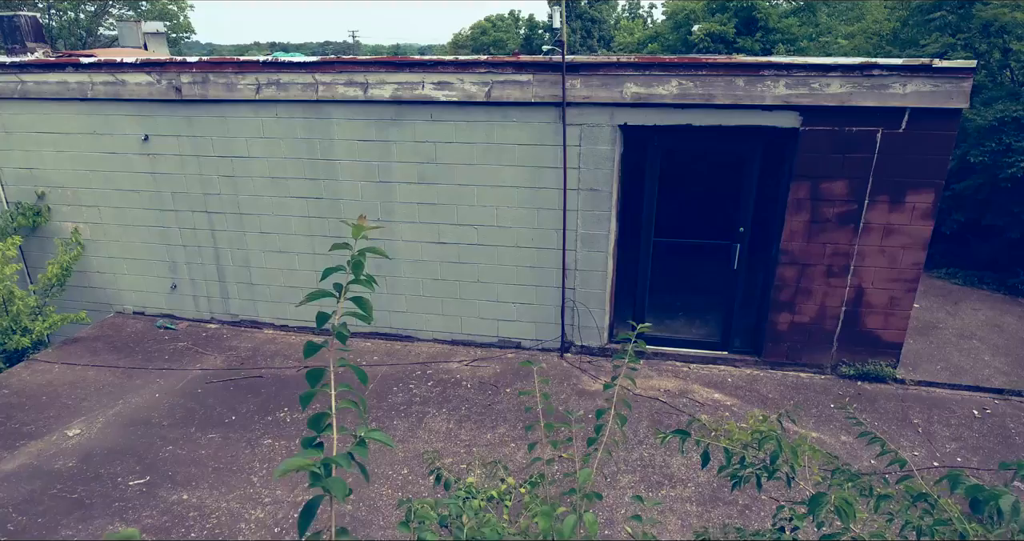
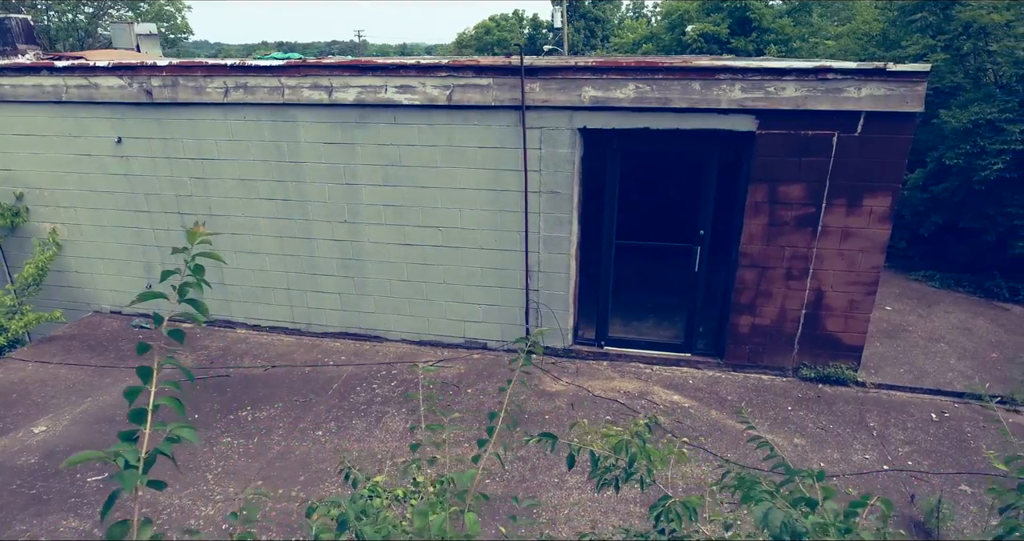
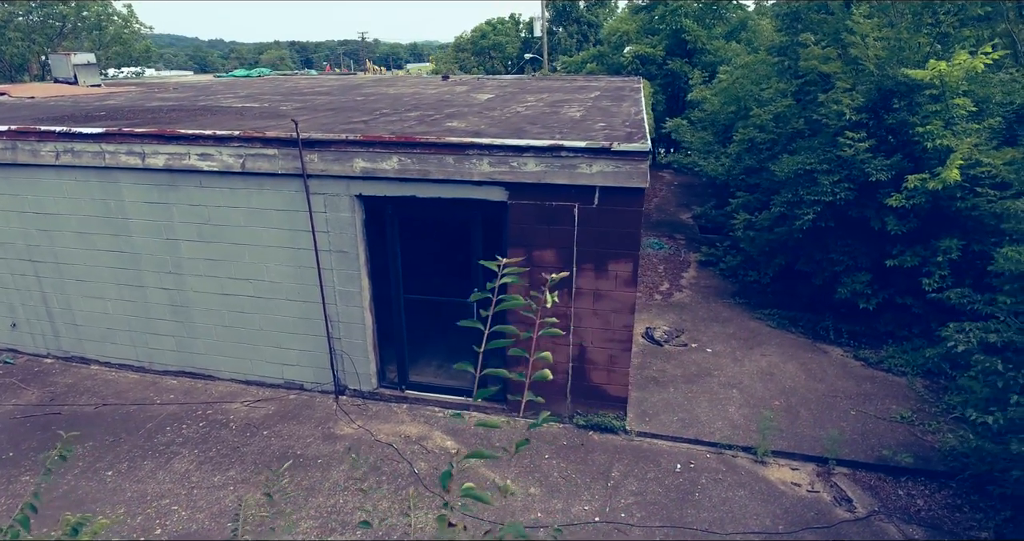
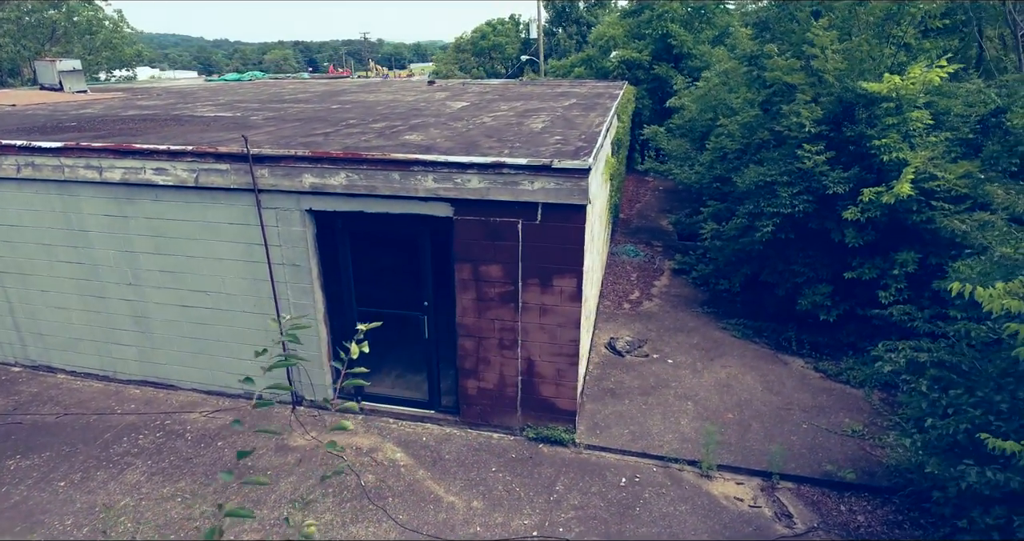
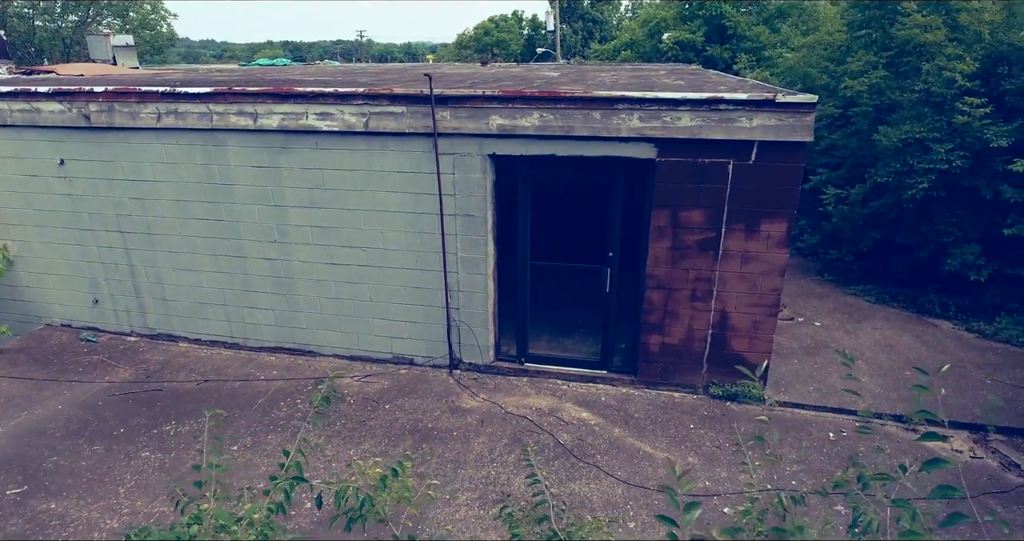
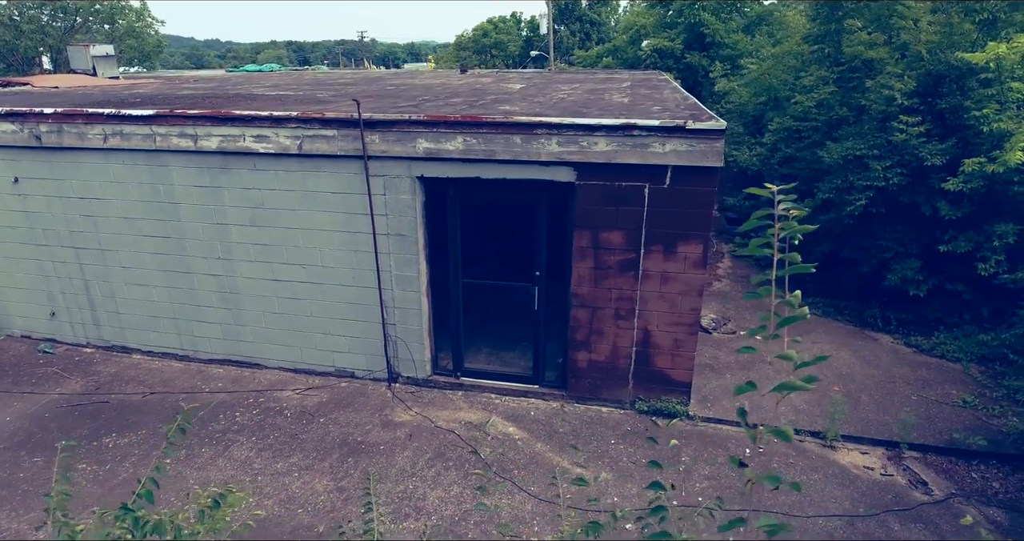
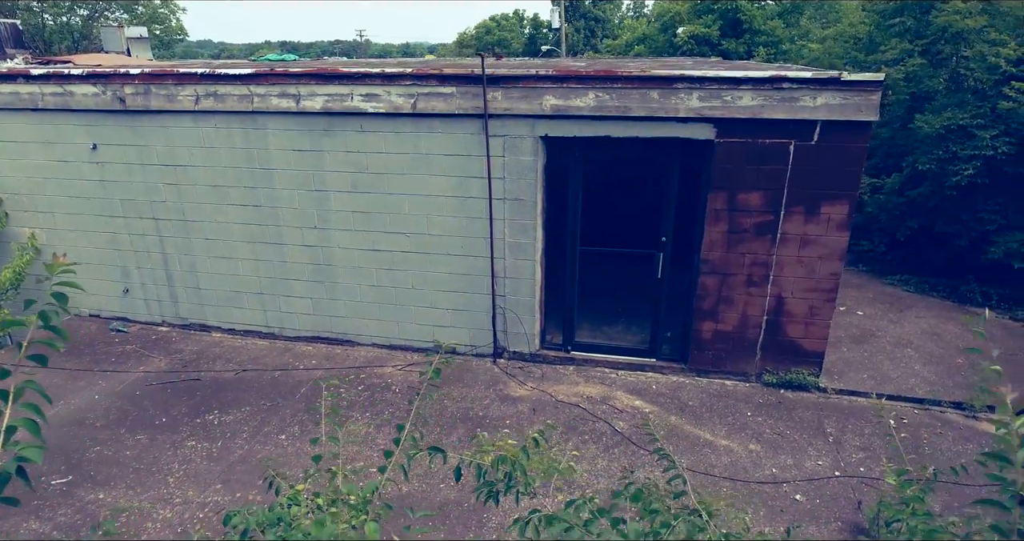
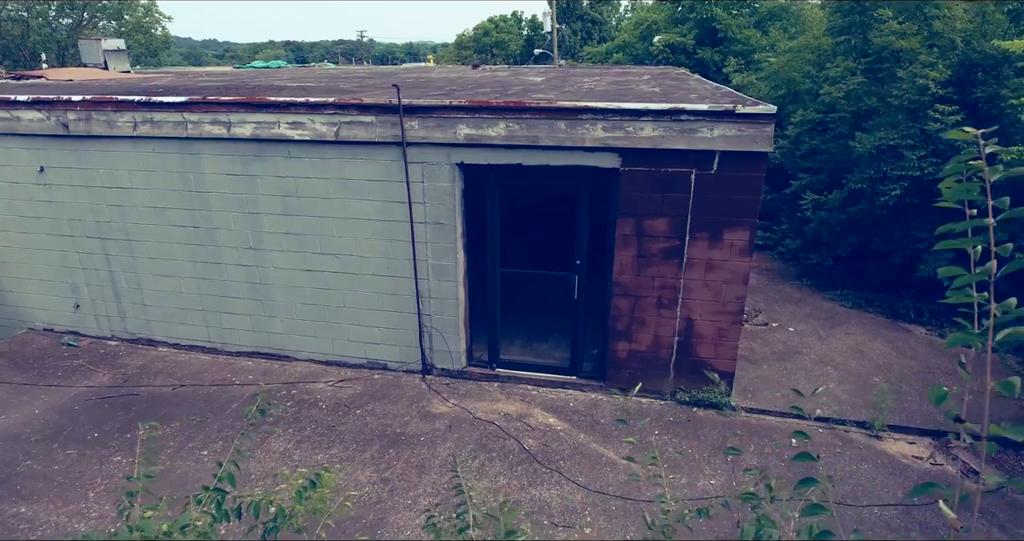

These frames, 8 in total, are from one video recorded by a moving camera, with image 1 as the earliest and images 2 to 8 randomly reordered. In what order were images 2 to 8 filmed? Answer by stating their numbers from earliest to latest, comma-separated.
2, 7, 5, 8, 6, 3, 4
